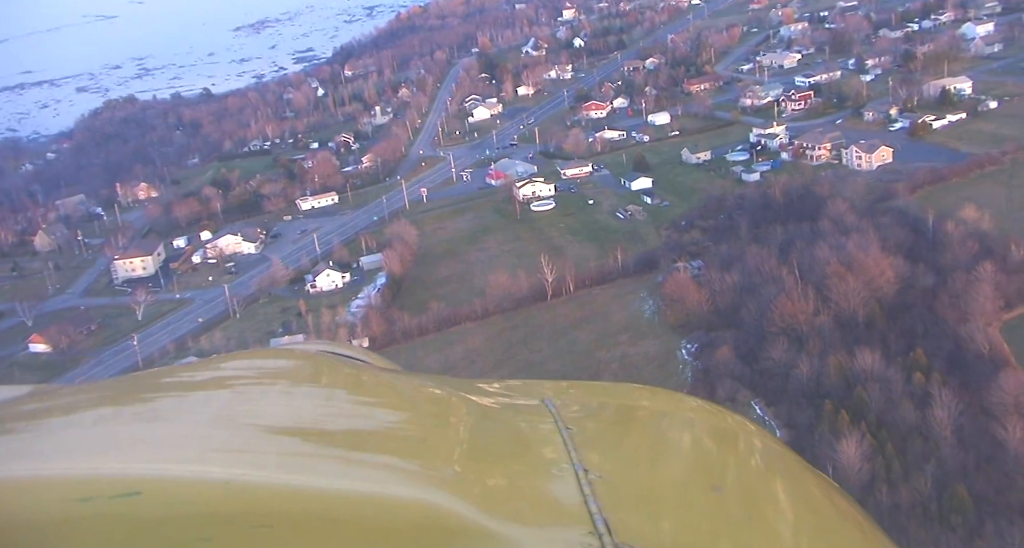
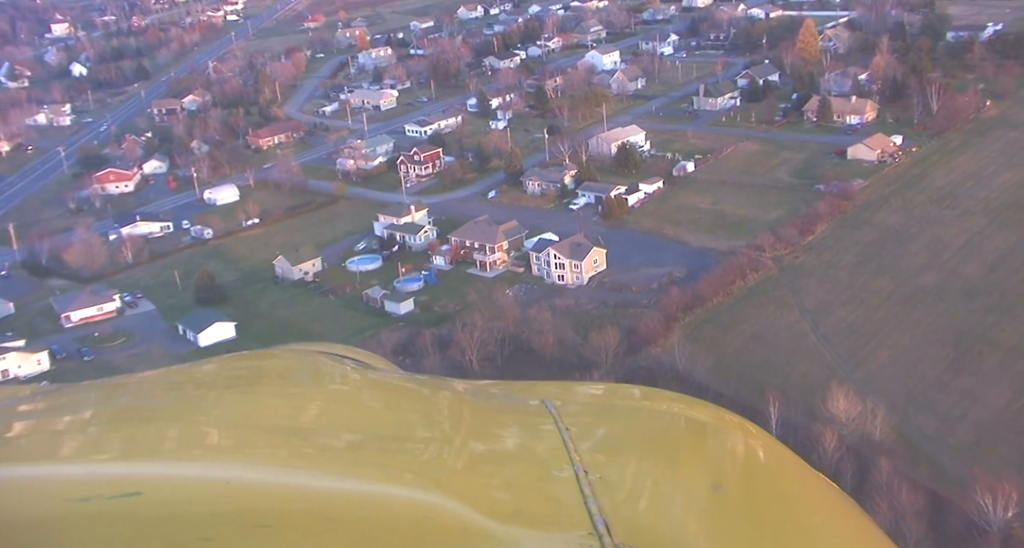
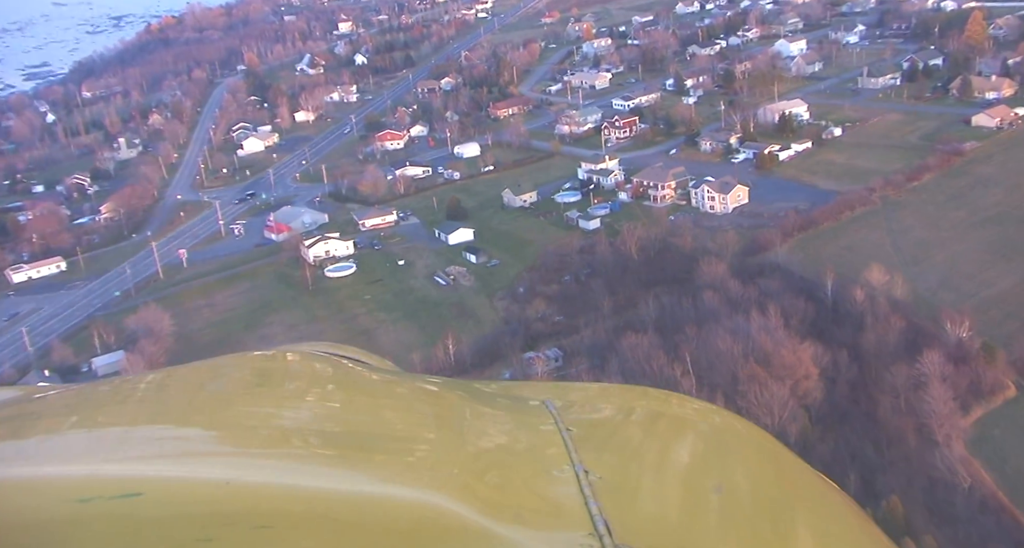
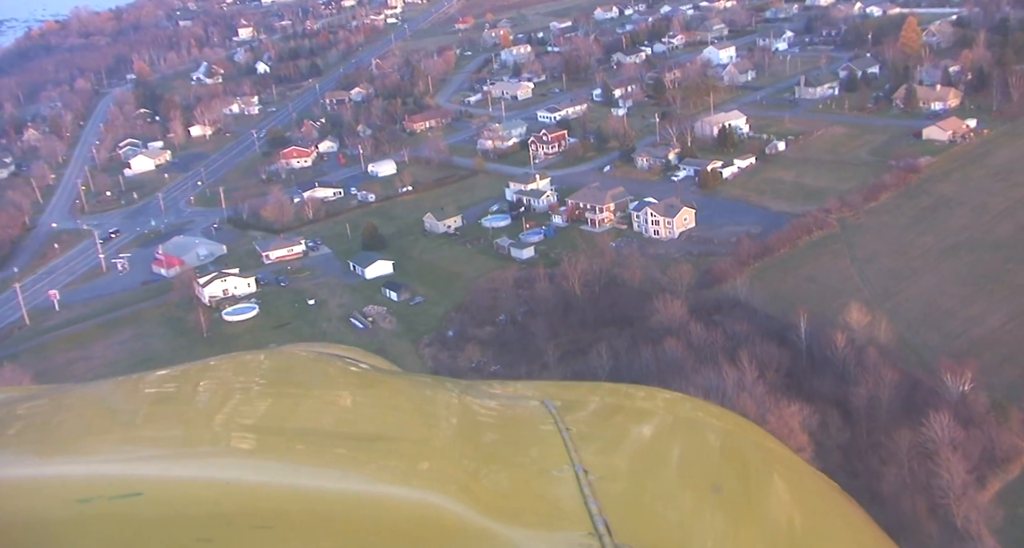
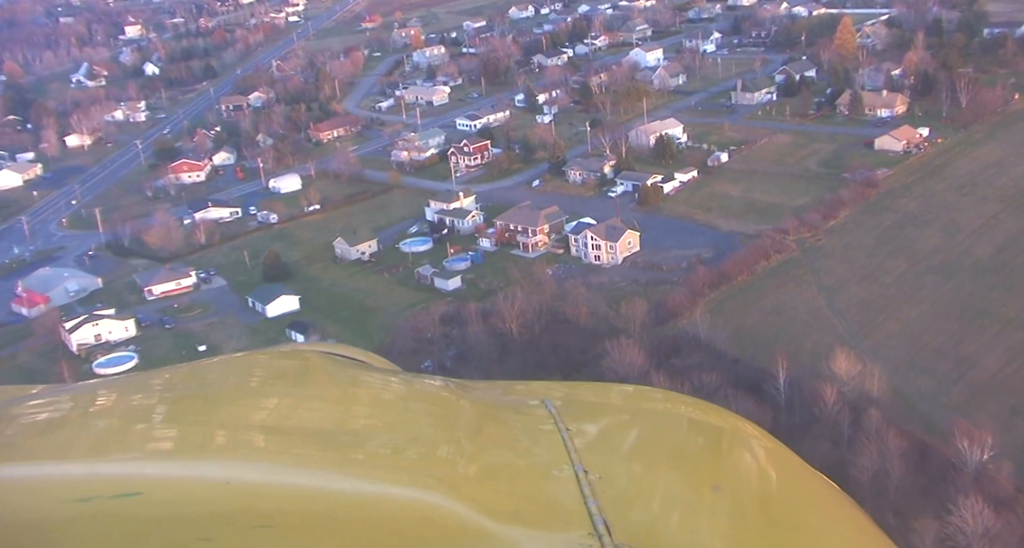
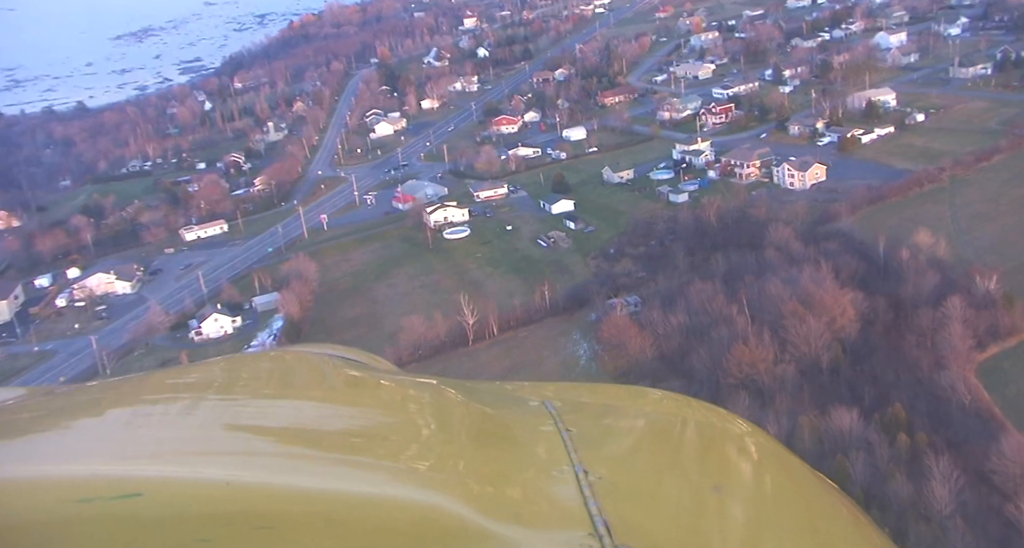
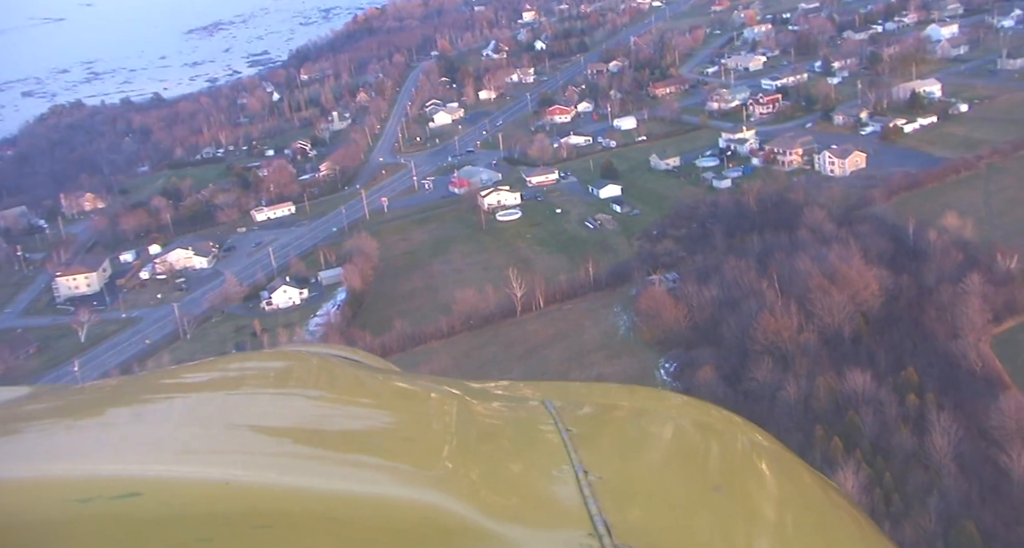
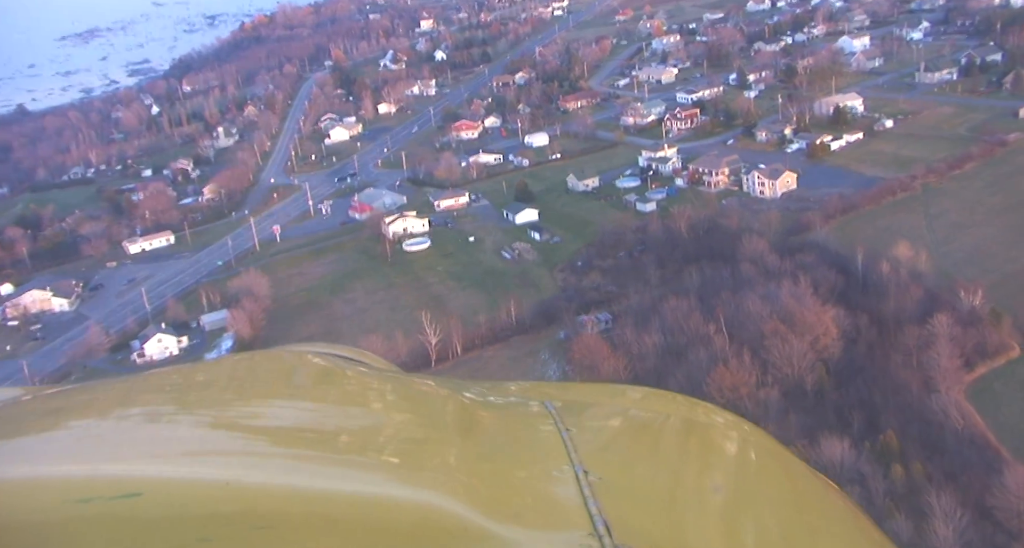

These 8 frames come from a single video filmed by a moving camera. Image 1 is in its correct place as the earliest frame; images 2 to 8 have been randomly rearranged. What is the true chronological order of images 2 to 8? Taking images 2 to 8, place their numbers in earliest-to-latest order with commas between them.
7, 6, 8, 3, 4, 5, 2
